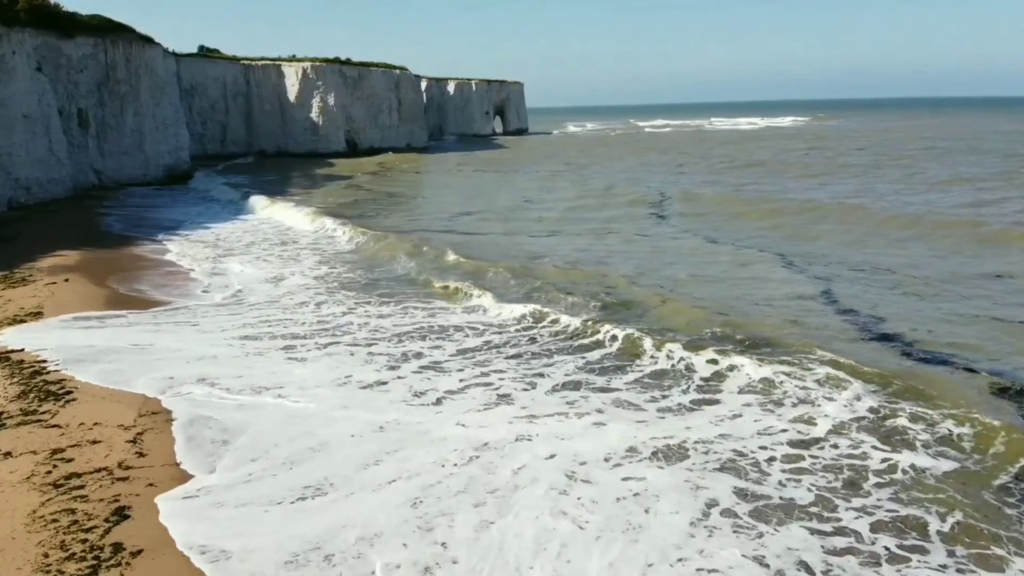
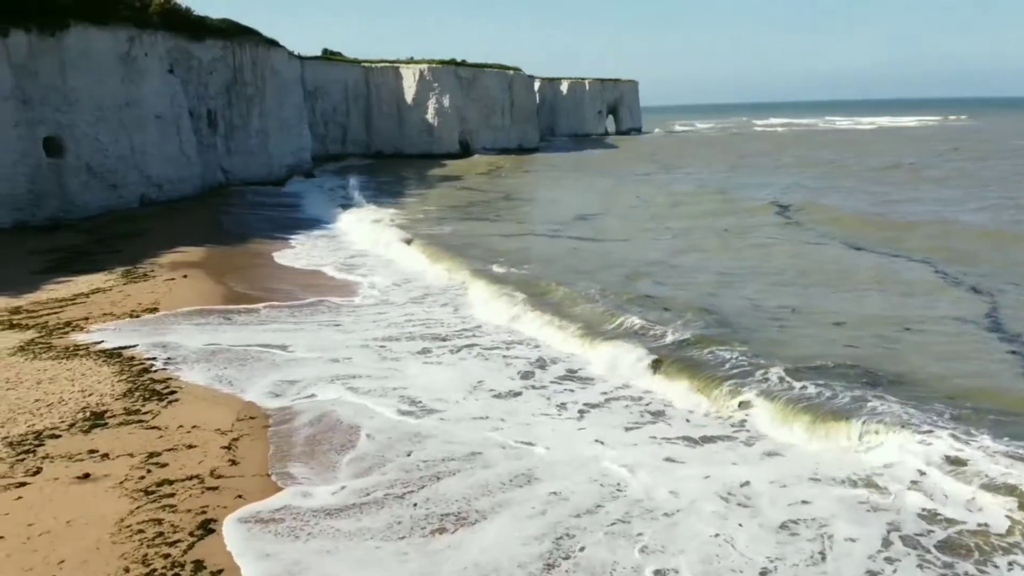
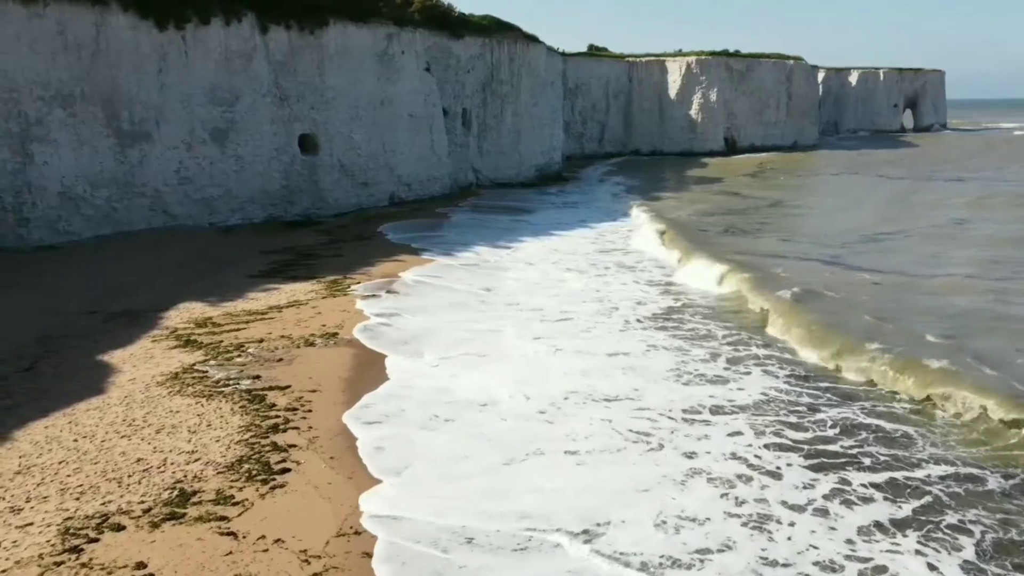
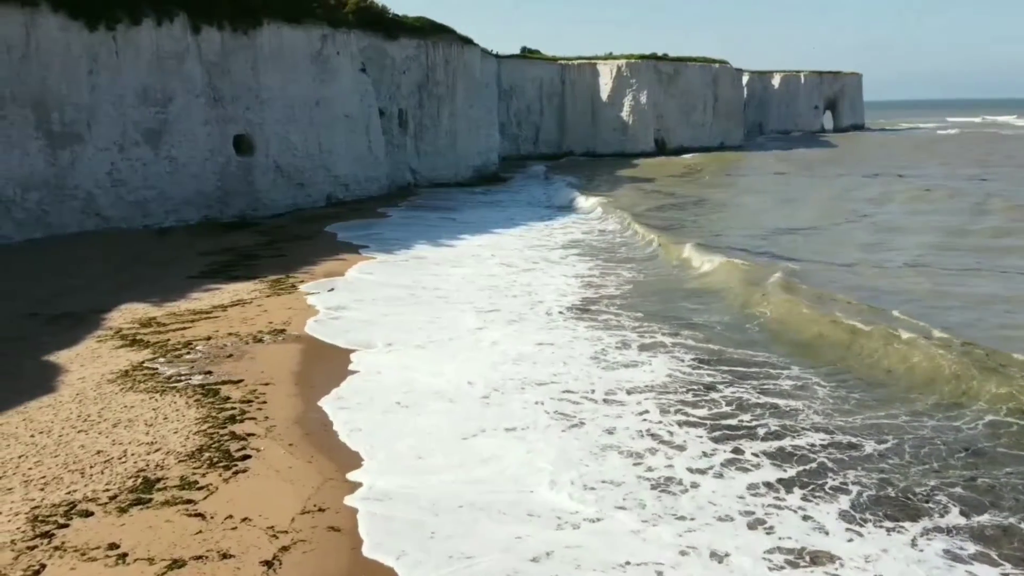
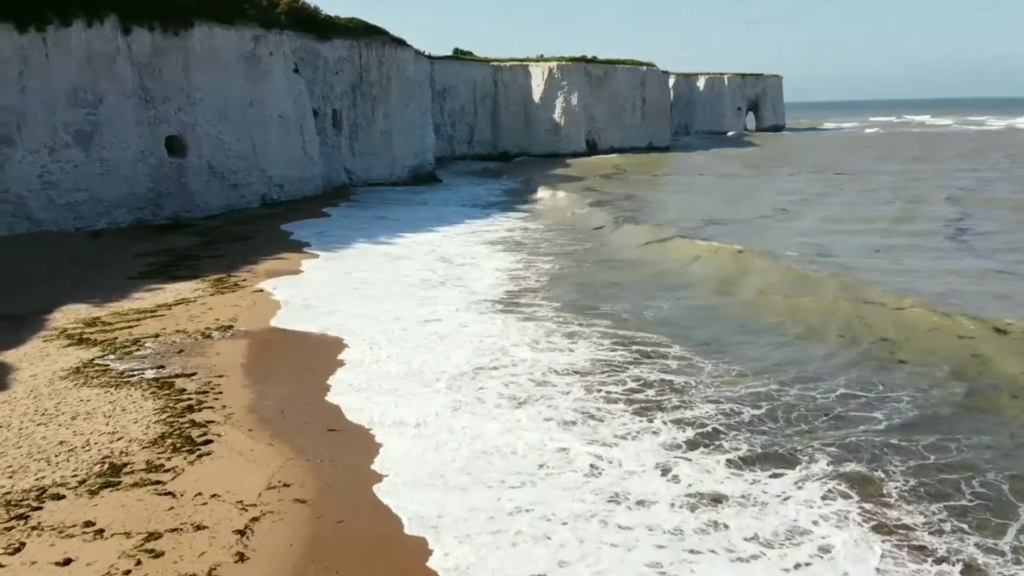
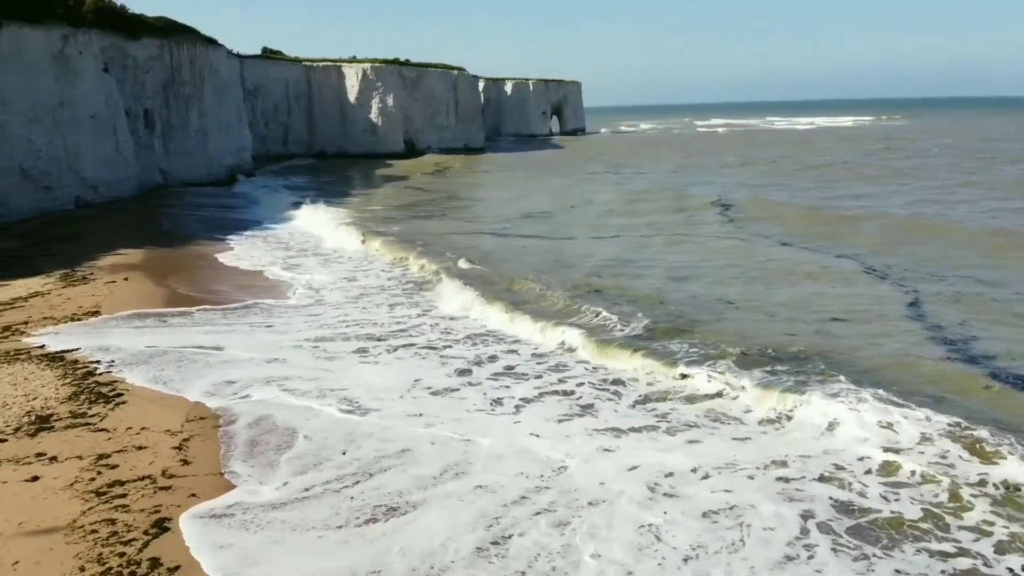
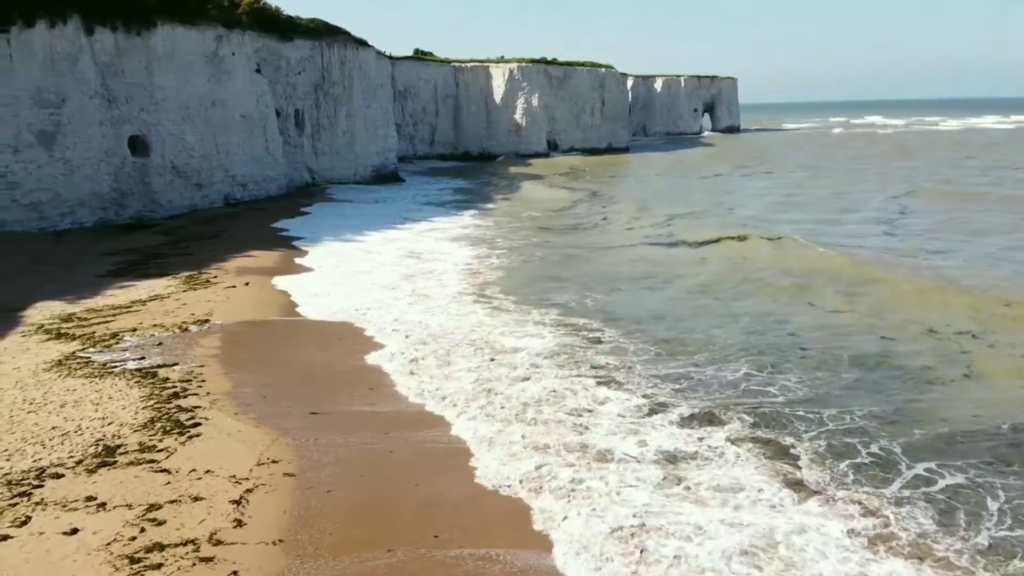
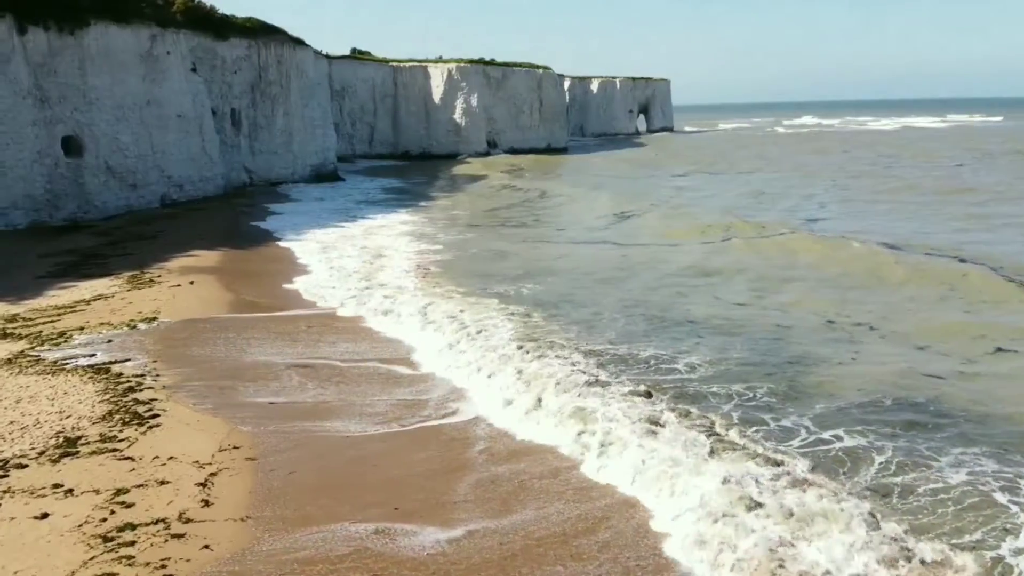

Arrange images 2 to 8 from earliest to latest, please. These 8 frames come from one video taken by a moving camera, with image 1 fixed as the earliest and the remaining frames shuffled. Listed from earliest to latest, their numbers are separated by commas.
6, 2, 8, 7, 5, 4, 3
